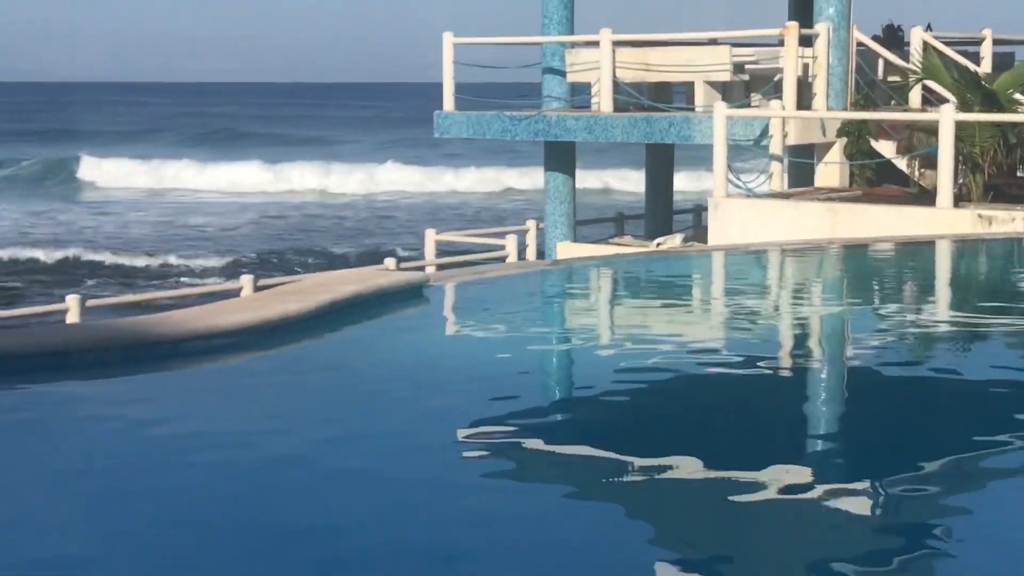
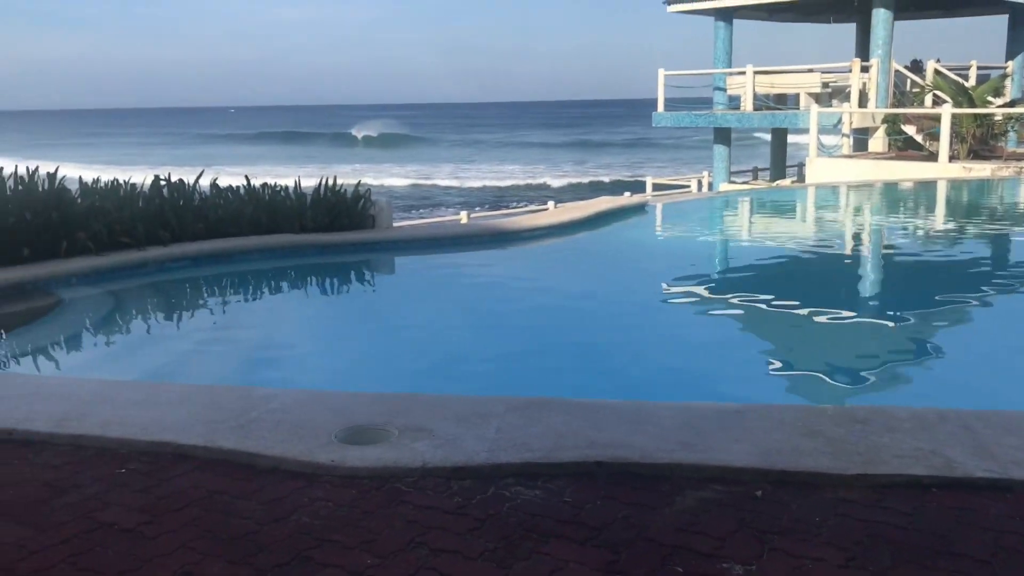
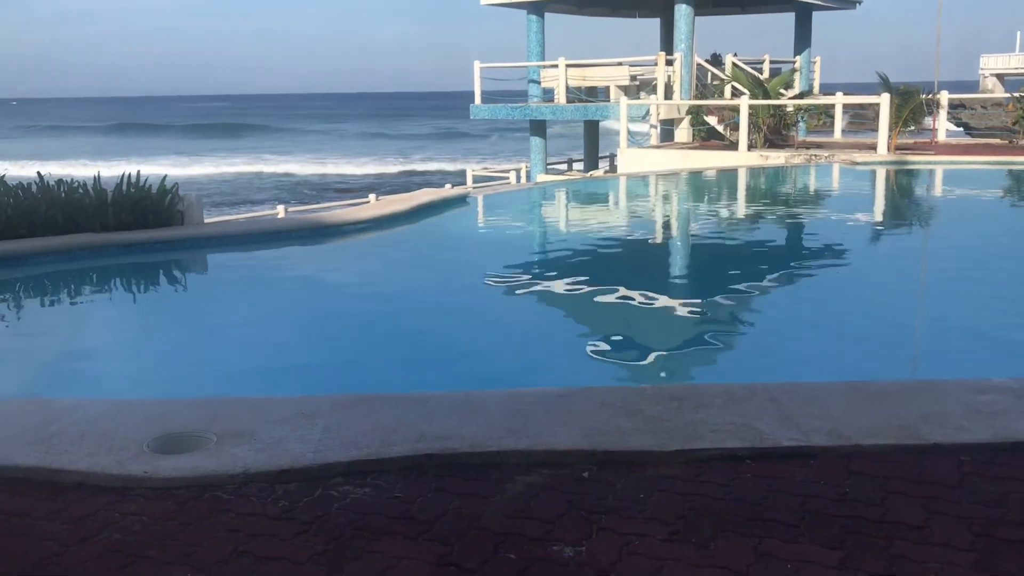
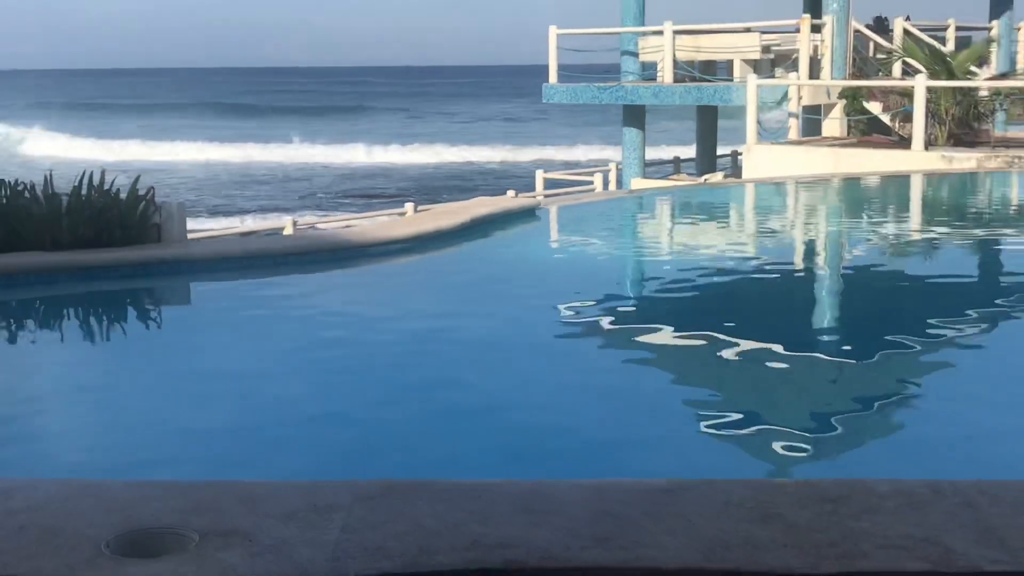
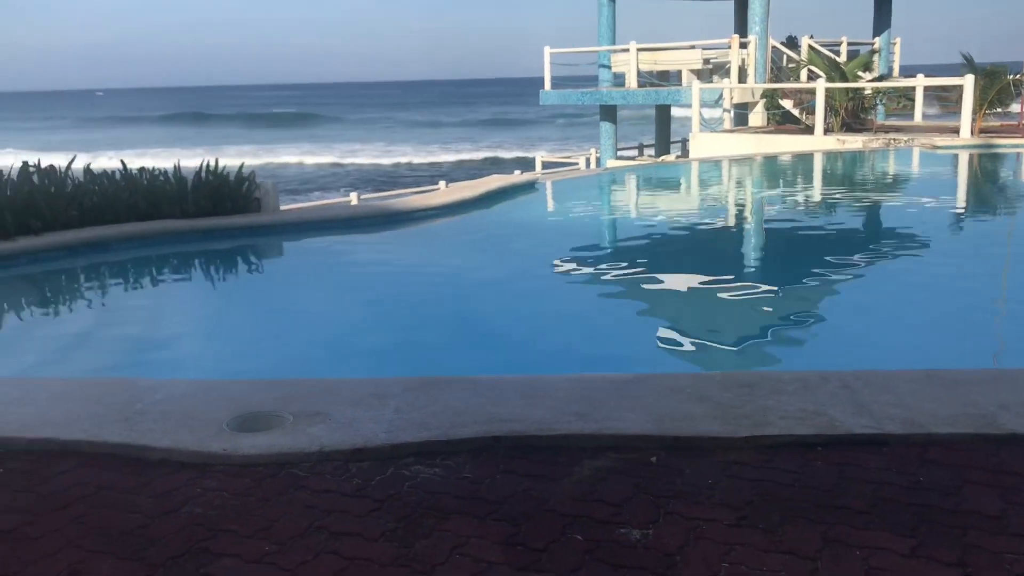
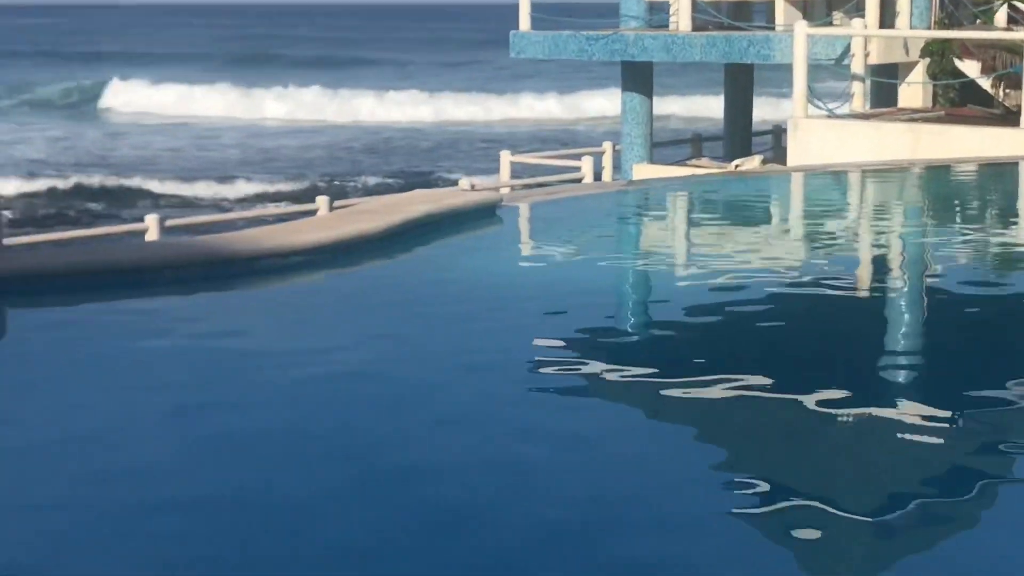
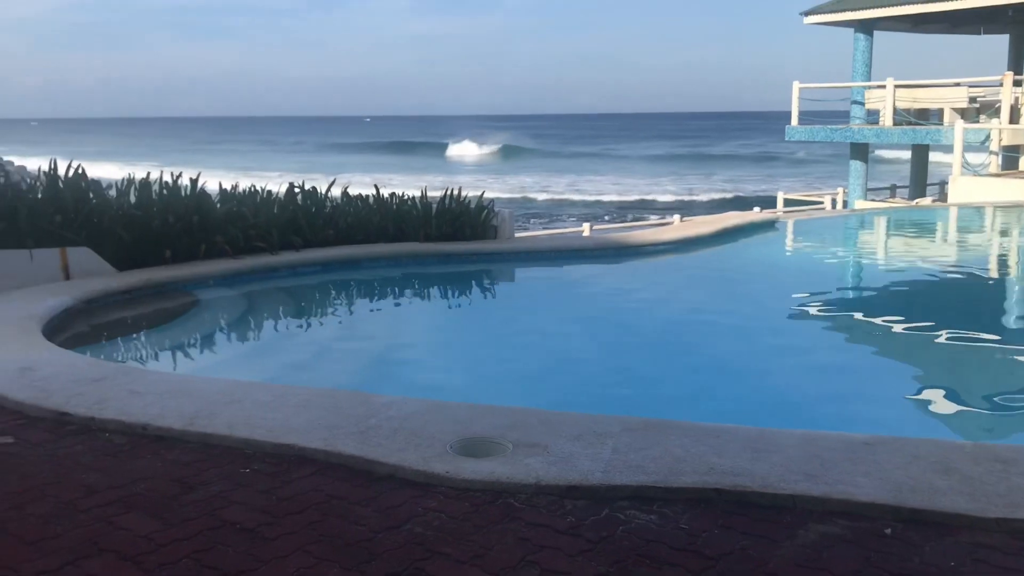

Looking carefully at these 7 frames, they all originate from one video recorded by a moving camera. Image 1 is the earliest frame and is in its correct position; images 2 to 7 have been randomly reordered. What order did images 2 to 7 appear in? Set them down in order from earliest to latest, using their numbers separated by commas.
6, 4, 3, 5, 2, 7
